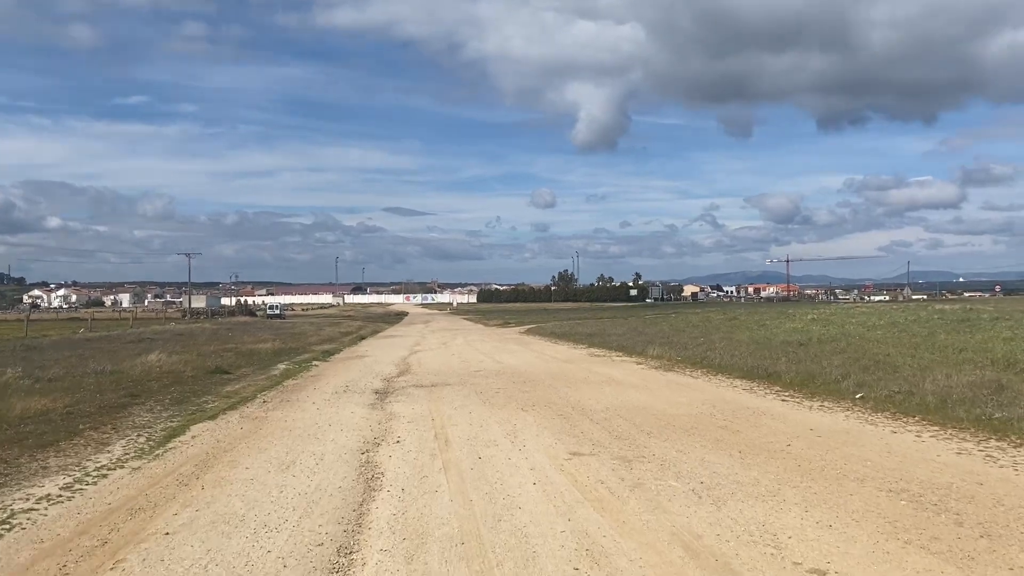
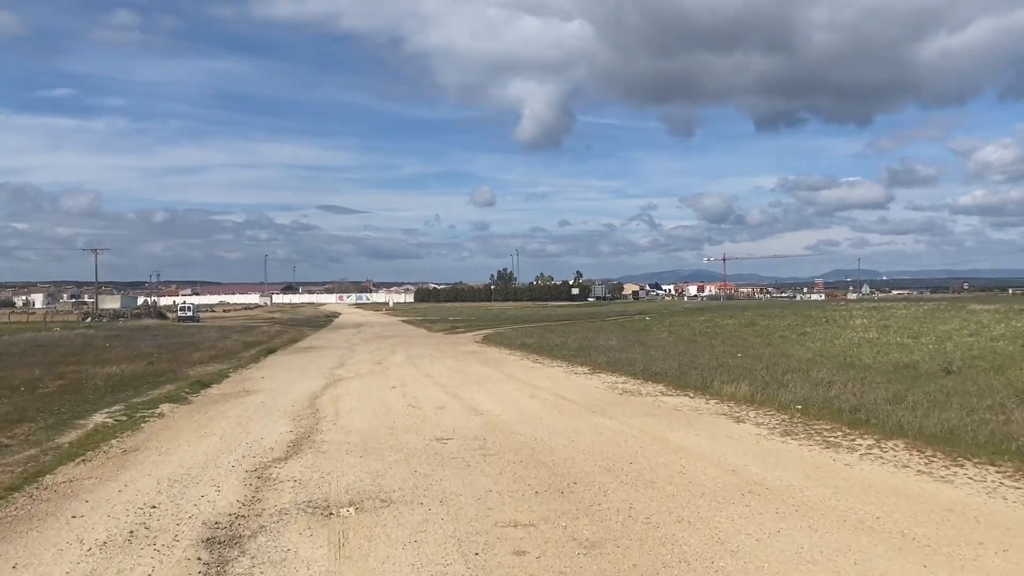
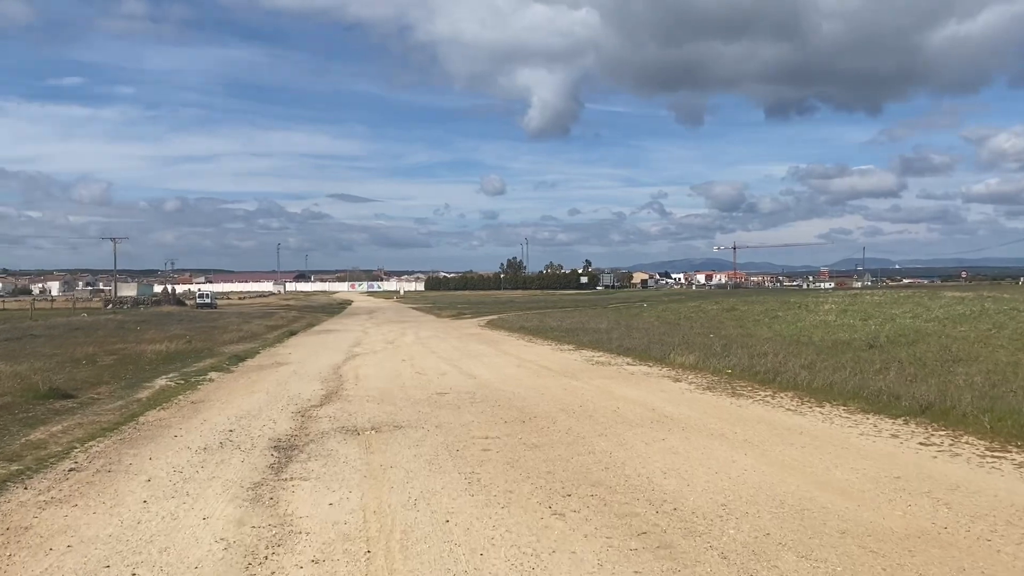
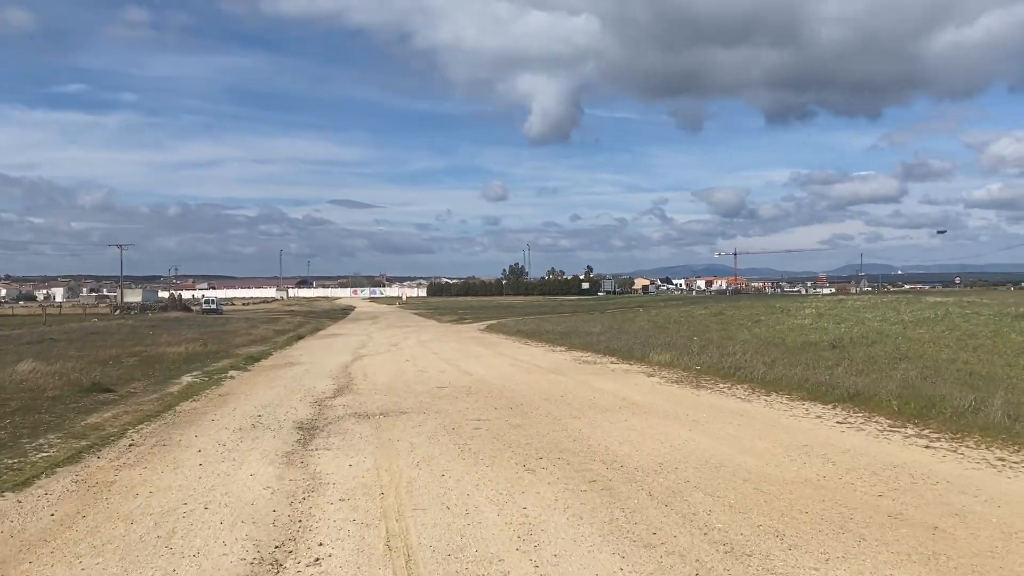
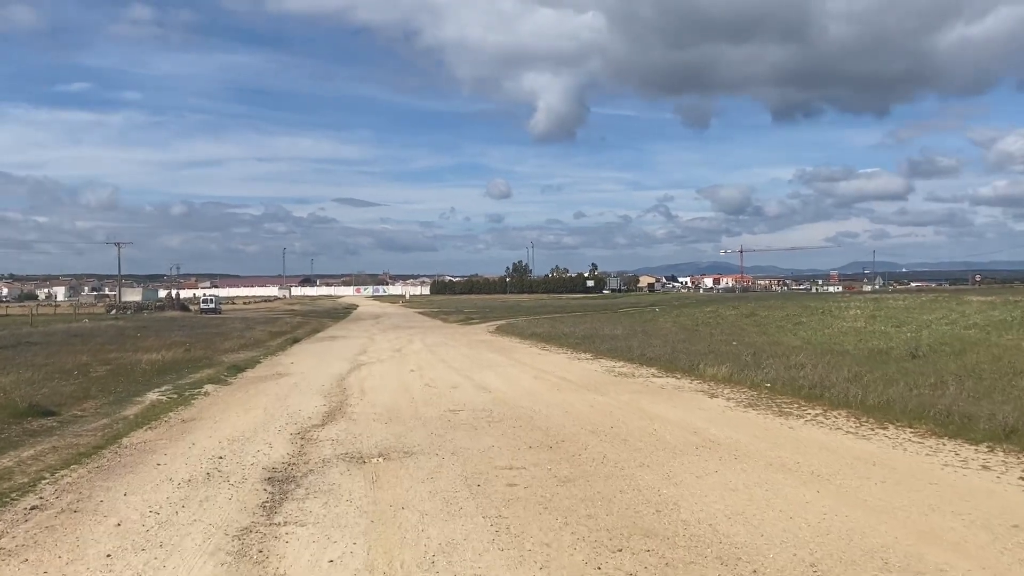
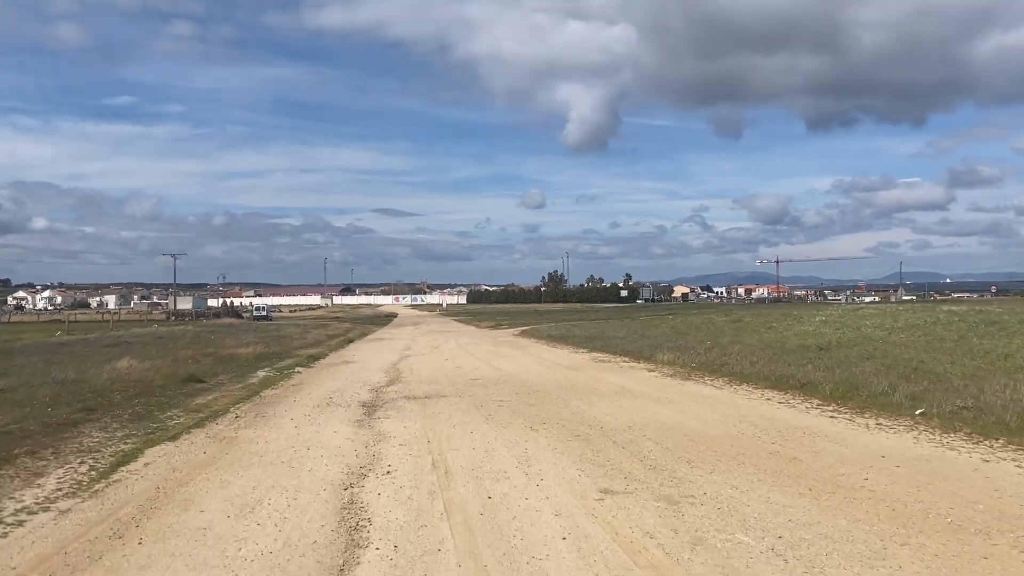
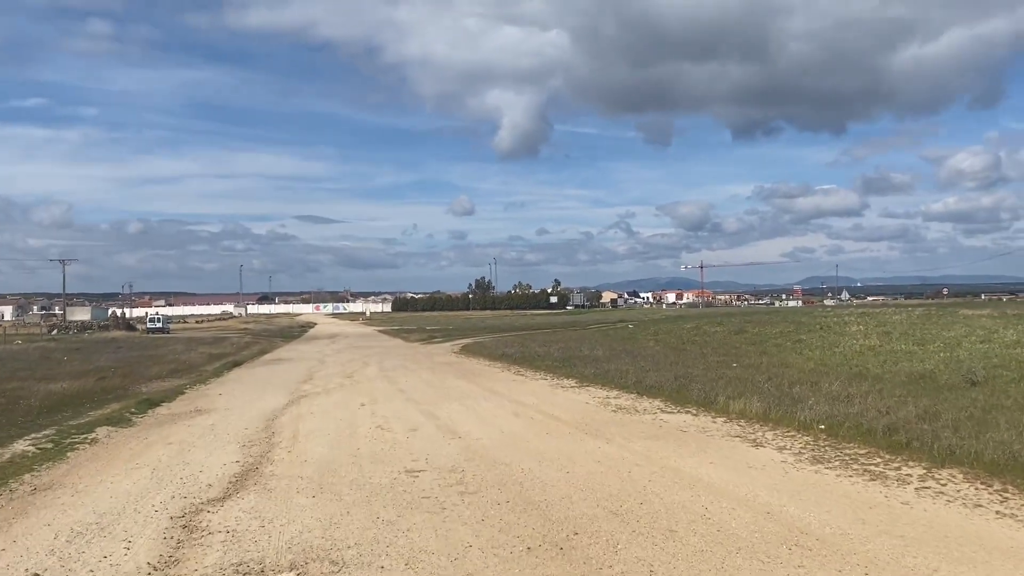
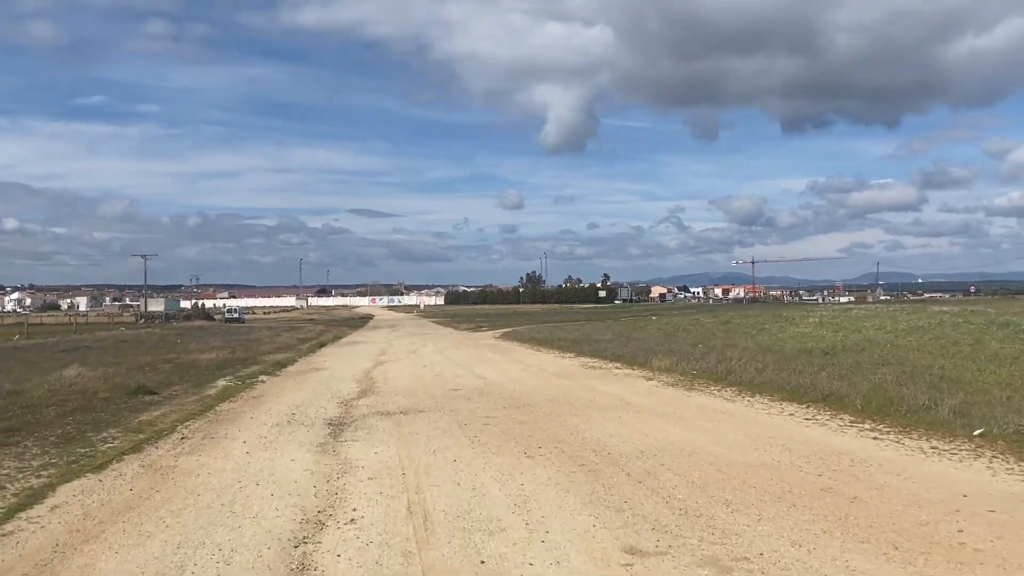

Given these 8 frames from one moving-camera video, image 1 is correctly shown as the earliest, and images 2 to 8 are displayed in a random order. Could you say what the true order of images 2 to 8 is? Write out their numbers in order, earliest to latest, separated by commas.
6, 8, 4, 3, 5, 2, 7
